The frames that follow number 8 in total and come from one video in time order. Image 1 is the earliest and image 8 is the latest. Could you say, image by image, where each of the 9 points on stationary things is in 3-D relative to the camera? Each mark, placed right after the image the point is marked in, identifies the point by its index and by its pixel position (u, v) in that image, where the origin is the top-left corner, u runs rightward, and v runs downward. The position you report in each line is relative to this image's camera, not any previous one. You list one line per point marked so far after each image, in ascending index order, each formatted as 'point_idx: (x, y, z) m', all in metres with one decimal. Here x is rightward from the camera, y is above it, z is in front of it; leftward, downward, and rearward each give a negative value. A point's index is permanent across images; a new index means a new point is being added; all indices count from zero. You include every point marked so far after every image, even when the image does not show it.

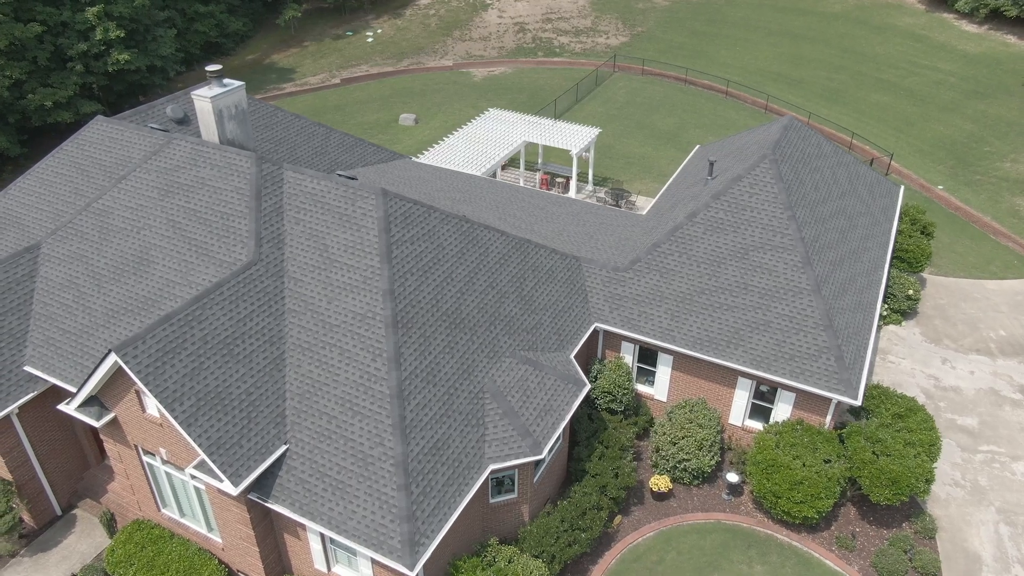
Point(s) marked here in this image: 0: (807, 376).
0: (+7.5, -2.3, +19.4) m
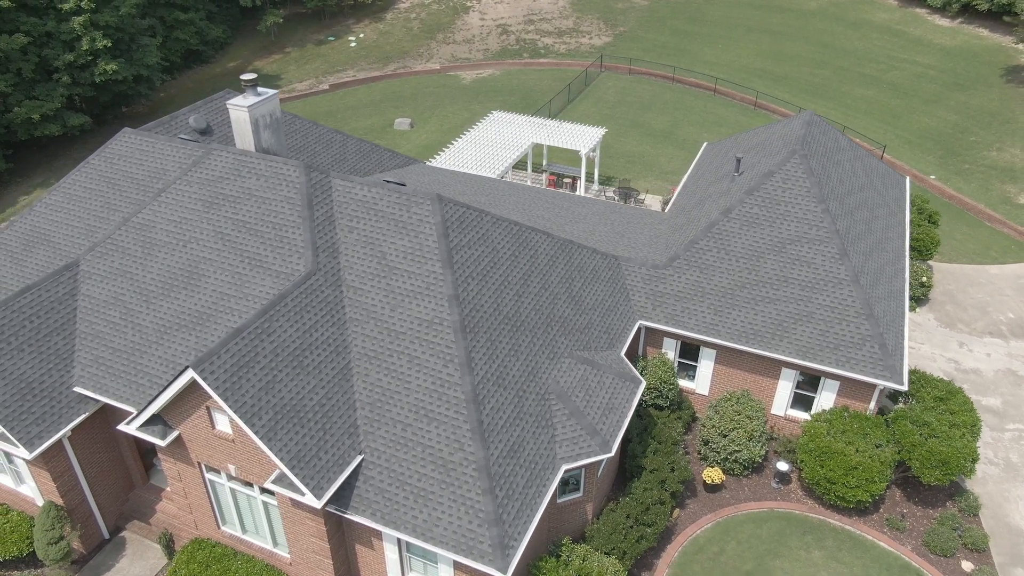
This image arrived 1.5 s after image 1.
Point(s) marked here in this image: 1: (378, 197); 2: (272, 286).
0: (+8.9, -2.0, +20.0) m
1: (-3.3, +2.3, +19.0) m
2: (-5.6, 0.0, +17.9) m
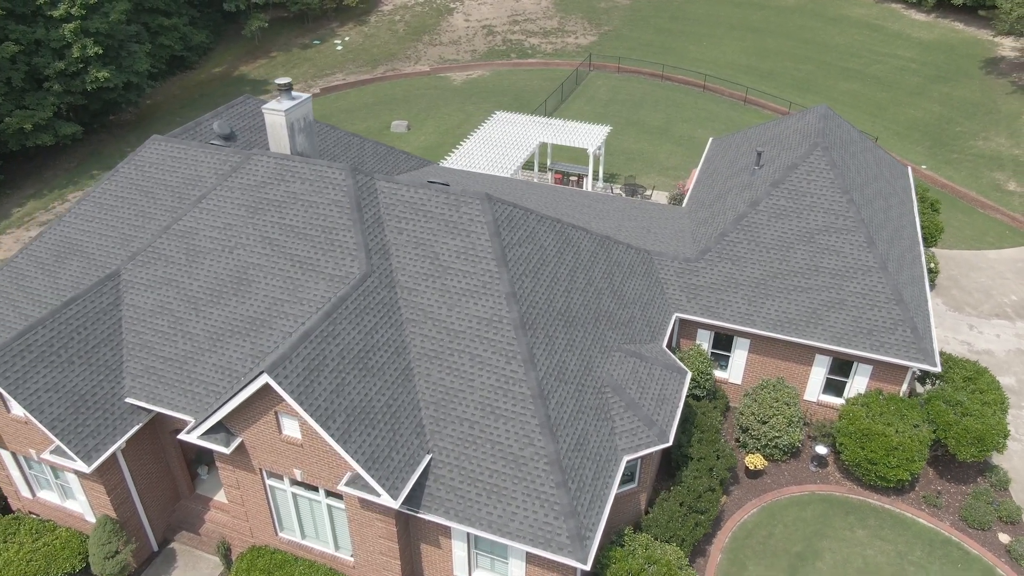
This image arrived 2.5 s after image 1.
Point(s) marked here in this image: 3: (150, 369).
0: (+10.2, -1.6, +20.7) m
1: (-2.2, +2.3, +19.1) m
2: (-4.3, 0.0, +17.9) m
3: (-8.6, -1.9, +18.2) m
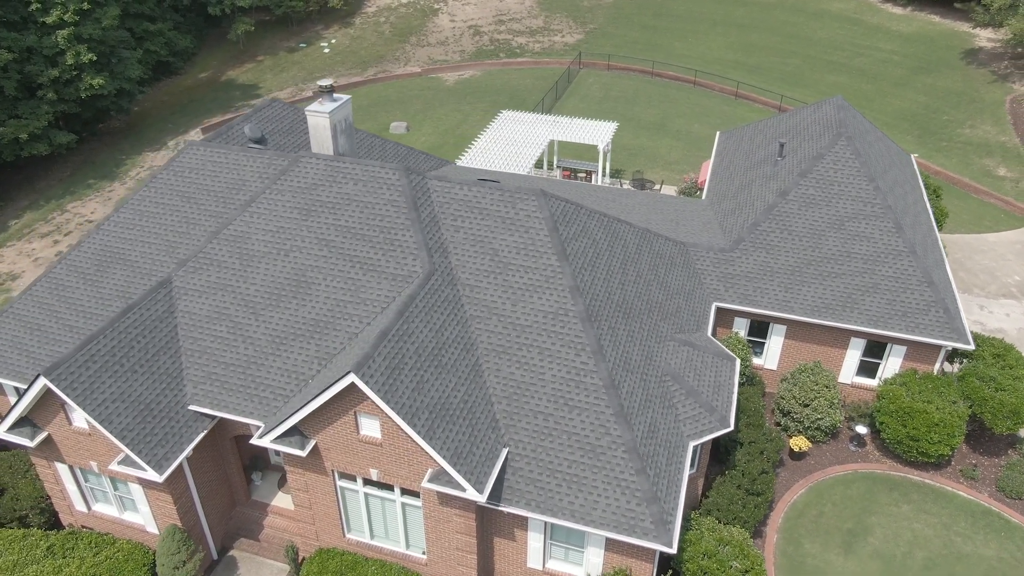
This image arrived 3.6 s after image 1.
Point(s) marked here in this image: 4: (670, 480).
0: (+11.6, -1.2, +21.4) m
1: (-0.8, +2.3, +19.2) m
2: (-2.8, 0.0, +17.9) m
3: (-7.1, -2.0, +18.0) m
4: (+3.5, -4.2, +16.6) m
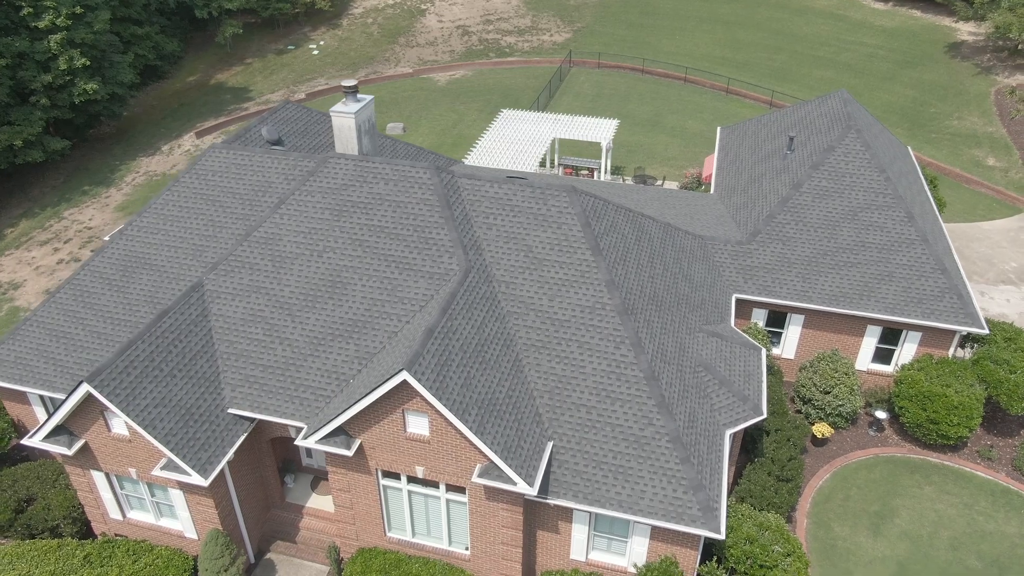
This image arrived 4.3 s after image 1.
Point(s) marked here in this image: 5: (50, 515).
0: (+12.3, -0.8, +22.0) m
1: (0.0, +2.4, +19.4) m
2: (-2.0, 0.0, +18.0) m
3: (-6.2, -2.1, +18.0) m
4: (+4.5, -4.0, +16.9) m
5: (-11.7, -5.7, +19.2) m
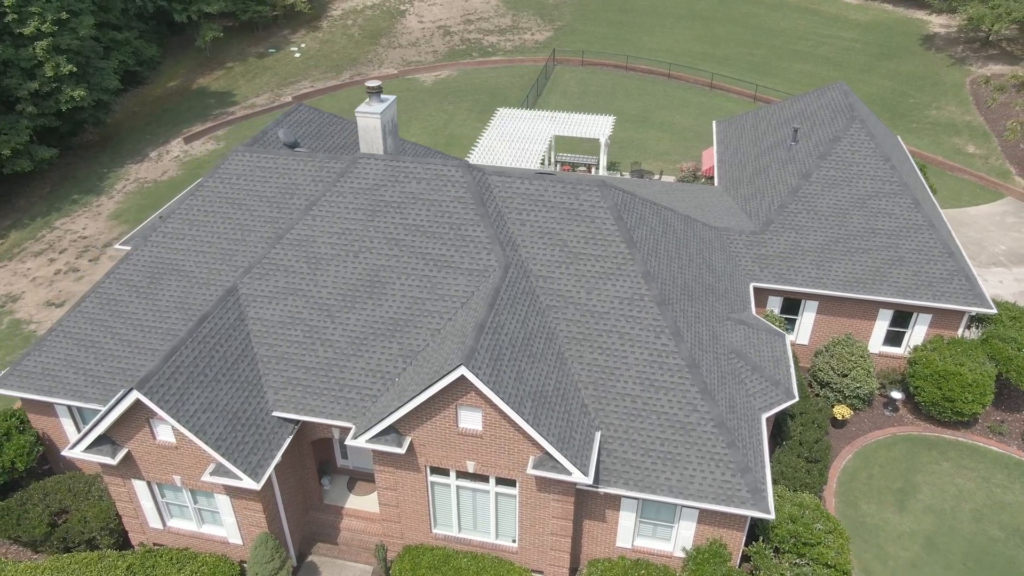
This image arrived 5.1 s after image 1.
0: (+13.1, -0.3, +22.8) m
1: (+0.8, +2.6, +19.6) m
2: (-1.0, +0.1, +18.2) m
3: (-5.1, -2.2, +18.0) m
4: (+5.6, -3.7, +17.4) m
5: (-10.6, -6.0, +19.0) m
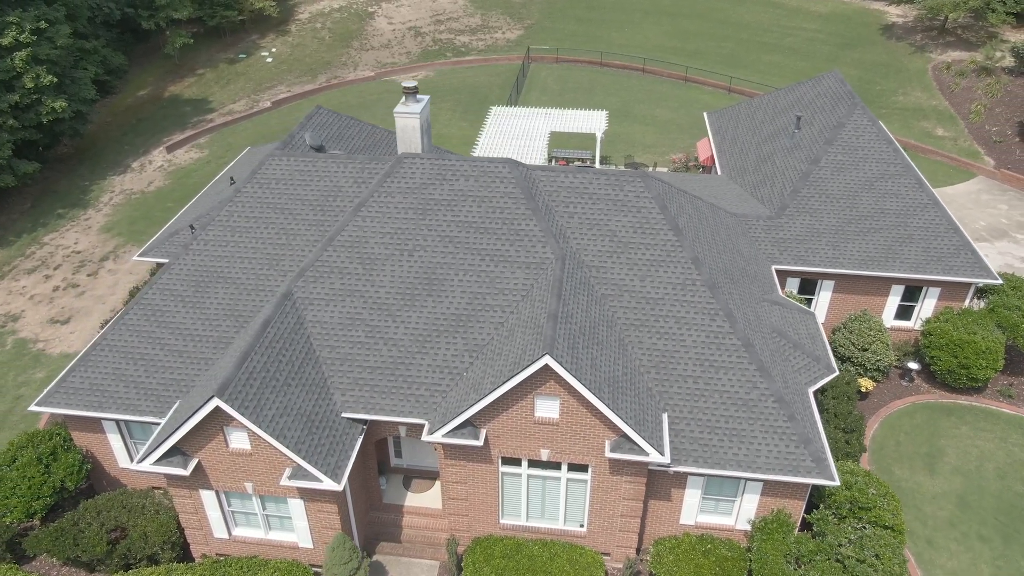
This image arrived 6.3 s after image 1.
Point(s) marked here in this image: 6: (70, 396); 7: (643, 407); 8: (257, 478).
0: (+14.2, +0.6, +24.2) m
1: (+2.0, +2.8, +20.1) m
2: (+0.4, +0.3, +18.5) m
3: (-3.6, -2.2, +18.0) m
4: (+7.2, -3.2, +18.2) m
5: (-8.9, -6.2, +18.7) m
6: (-11.0, -2.7, +19.0) m
7: (+3.0, -2.7, +17.2) m
8: (-5.8, -4.3, +17.4) m
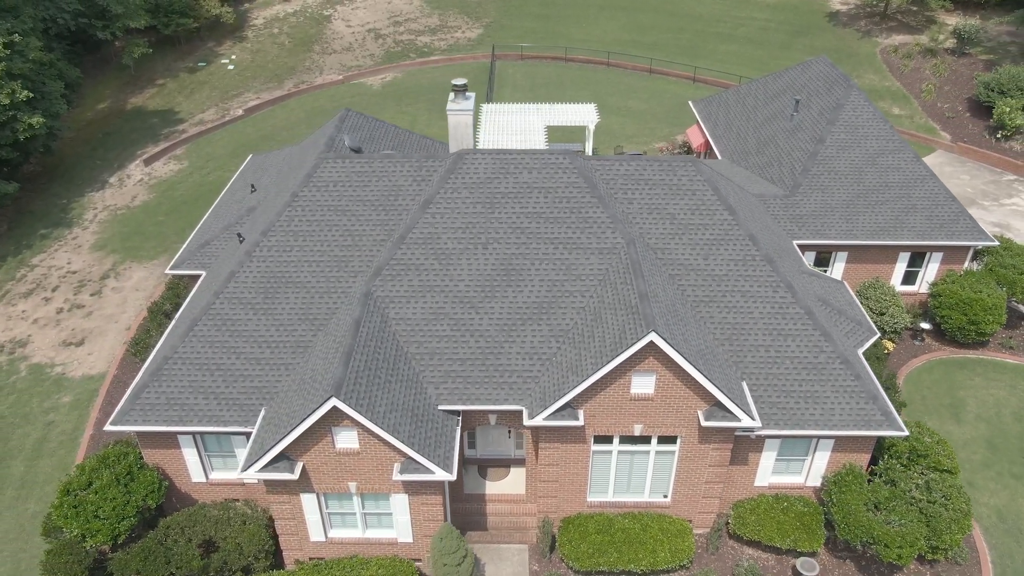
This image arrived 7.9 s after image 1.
0: (+15.4, +1.8, +26.2) m
1: (+3.5, +3.3, +21.0) m
2: (+2.3, +0.7, +19.3) m
3: (-1.4, -2.0, +18.4) m
4: (+9.3, -2.4, +19.6) m
5: (-6.5, -6.4, +18.5) m
6: (-8.9, -3.0, +18.6) m
7: (+5.2, -2.1, +18.2) m
8: (-3.5, -4.3, +17.5) m
